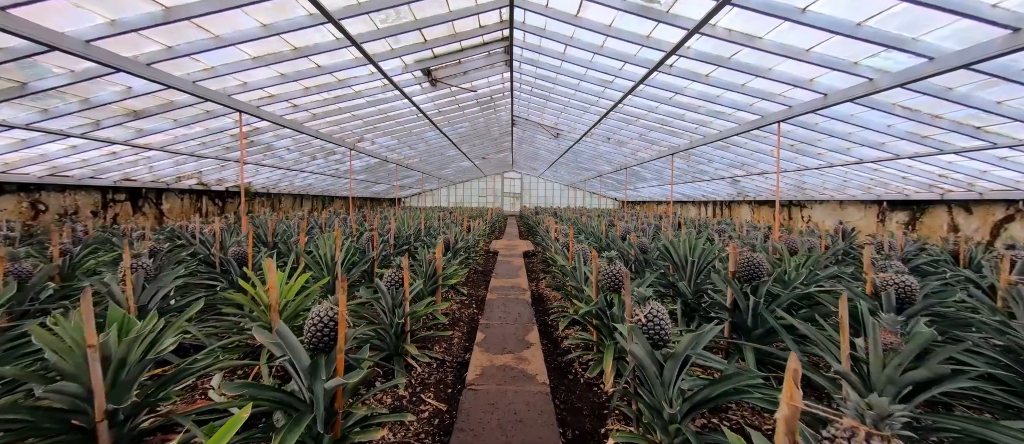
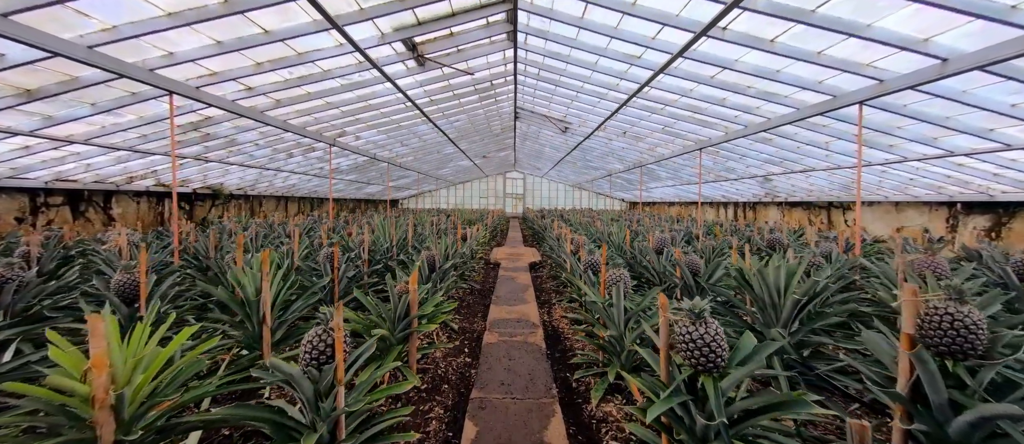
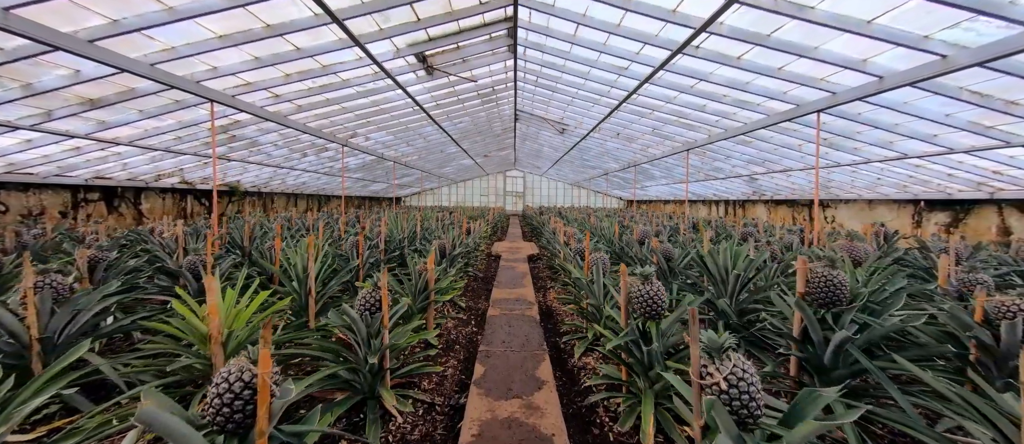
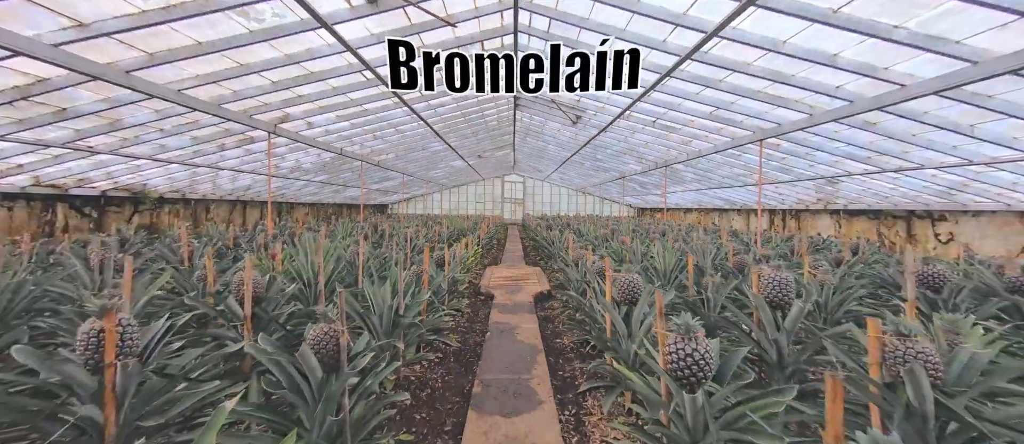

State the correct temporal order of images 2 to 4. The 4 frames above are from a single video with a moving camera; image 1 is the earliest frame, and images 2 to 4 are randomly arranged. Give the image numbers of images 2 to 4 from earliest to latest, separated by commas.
3, 2, 4
